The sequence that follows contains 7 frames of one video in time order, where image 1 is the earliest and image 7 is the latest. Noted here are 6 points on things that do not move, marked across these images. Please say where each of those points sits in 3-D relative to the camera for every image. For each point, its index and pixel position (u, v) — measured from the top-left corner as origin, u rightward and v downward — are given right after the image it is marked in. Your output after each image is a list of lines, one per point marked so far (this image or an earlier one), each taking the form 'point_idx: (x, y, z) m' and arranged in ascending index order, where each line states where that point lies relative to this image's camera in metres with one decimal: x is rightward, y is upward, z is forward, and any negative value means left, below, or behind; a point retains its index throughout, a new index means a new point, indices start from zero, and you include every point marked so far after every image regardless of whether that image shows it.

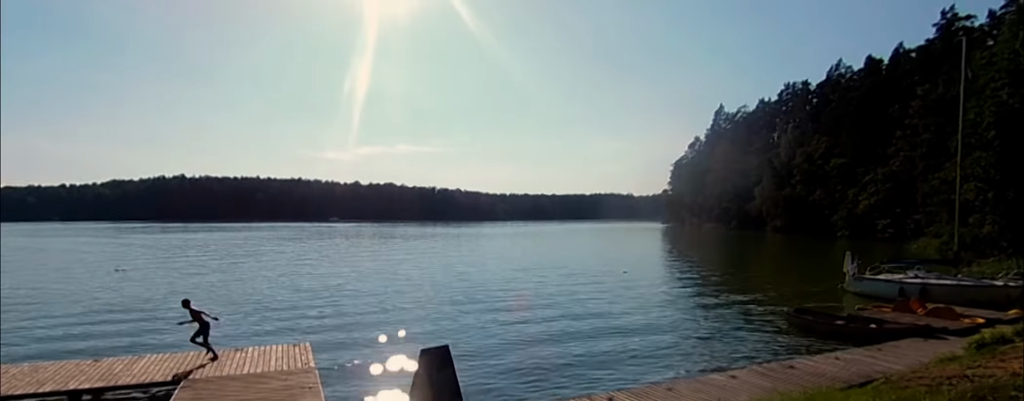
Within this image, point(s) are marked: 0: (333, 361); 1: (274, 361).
0: (-3.4, -3.2, +12.4) m
1: (-3.3, -2.2, +8.8) m
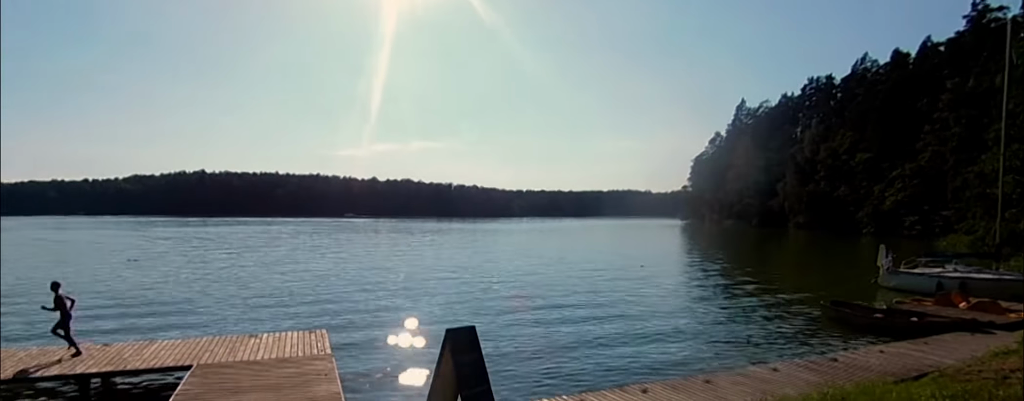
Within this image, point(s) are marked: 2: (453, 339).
0: (-3.0, -3.0, +12.1) m
1: (-3.0, -1.9, +8.5) m
2: (-0.4, -0.9, +4.0) m
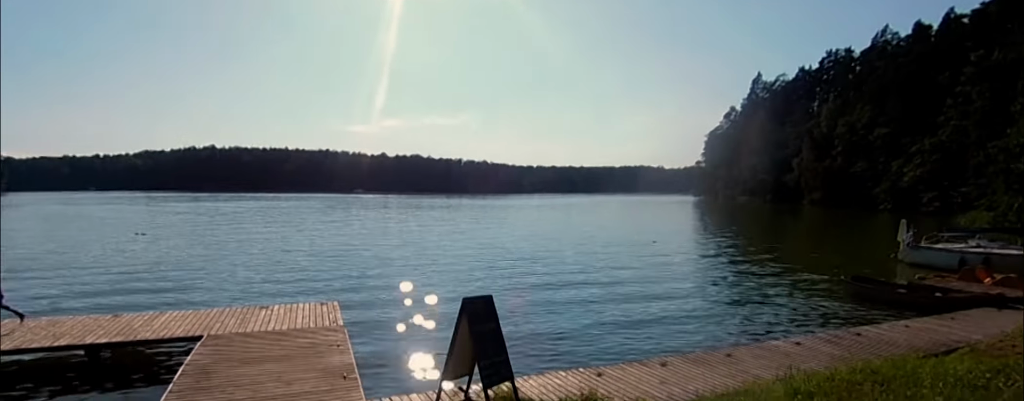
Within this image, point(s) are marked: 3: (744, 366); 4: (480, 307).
0: (-2.7, -2.5, +12.0) m
1: (-2.8, -1.6, +8.5) m
2: (-0.3, -0.7, +3.8) m
3: (+2.1, -1.5, +5.7) m
4: (-0.2, -0.6, +3.9) m
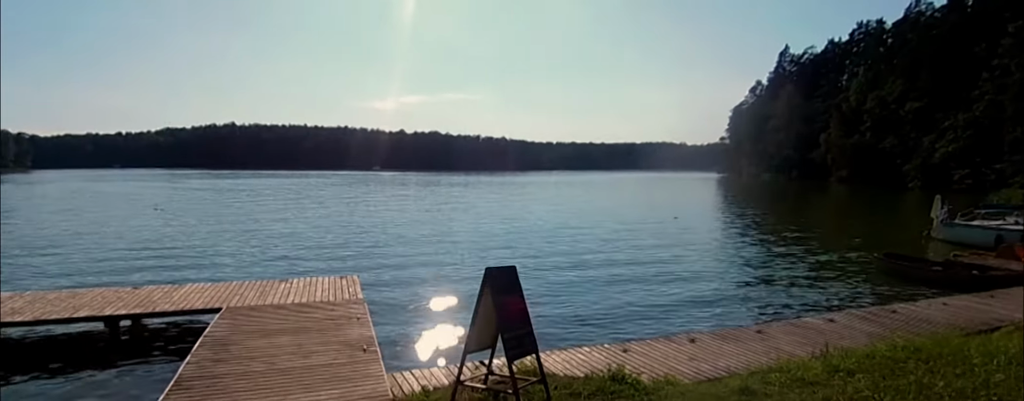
0: (-2.3, -2.0, +12.0) m
1: (-2.5, -1.2, +8.4) m
2: (-0.1, -0.5, +3.7) m
3: (+2.3, -1.2, +5.5) m
4: (-0.1, -0.5, +3.7) m
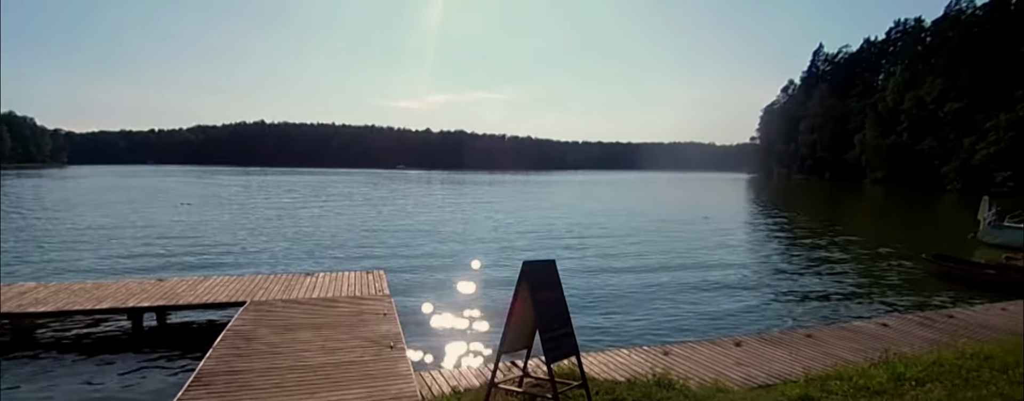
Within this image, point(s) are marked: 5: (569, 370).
0: (-1.8, -1.9, +11.8) m
1: (-2.1, -1.1, +8.2) m
2: (+0.1, -0.4, +3.4) m
3: (+2.5, -1.2, +5.1) m
4: (+0.2, -0.4, +3.4) m
5: (+0.4, -1.1, +4.4) m
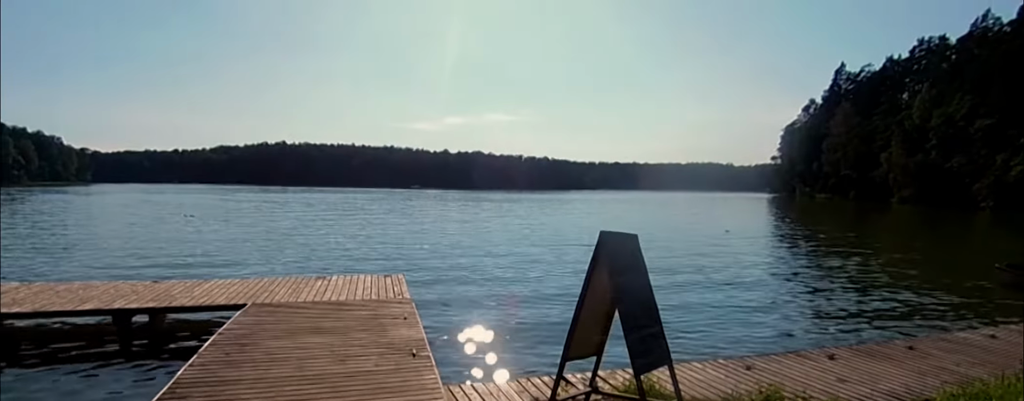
0: (-1.3, -2.0, +11.0) m
1: (-1.8, -1.1, +7.5) m
2: (+0.3, -0.2, +2.6) m
3: (+2.8, -1.1, +4.2) m
4: (+0.4, -0.2, +2.6) m
5: (+0.7, -1.0, +3.5) m
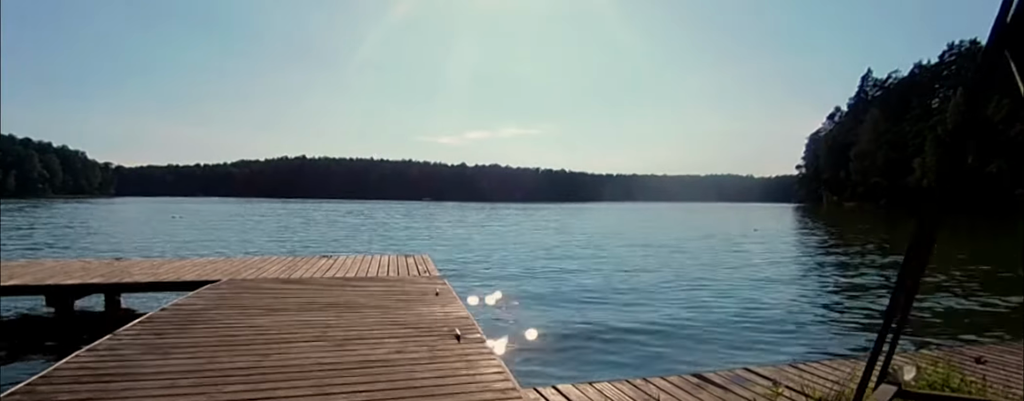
0: (-0.8, -1.8, +9.7) m
1: (-1.3, -0.8, +6.1) m
2: (+0.7, +0.2, +1.2) m
3: (+3.2, -0.7, +2.8) m
4: (+0.7, +0.2, +1.3) m
5: (+1.0, -0.6, +2.1) m
